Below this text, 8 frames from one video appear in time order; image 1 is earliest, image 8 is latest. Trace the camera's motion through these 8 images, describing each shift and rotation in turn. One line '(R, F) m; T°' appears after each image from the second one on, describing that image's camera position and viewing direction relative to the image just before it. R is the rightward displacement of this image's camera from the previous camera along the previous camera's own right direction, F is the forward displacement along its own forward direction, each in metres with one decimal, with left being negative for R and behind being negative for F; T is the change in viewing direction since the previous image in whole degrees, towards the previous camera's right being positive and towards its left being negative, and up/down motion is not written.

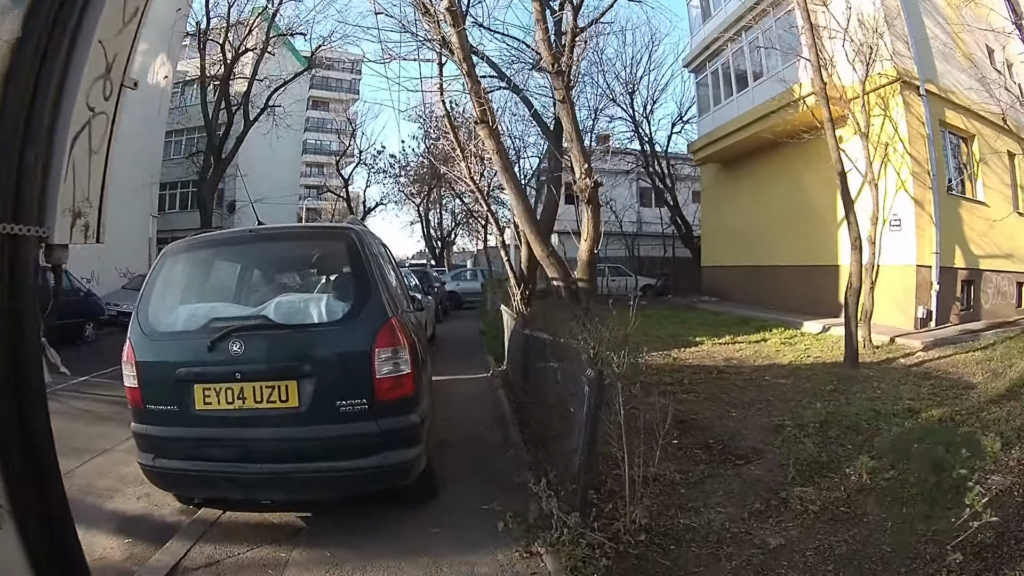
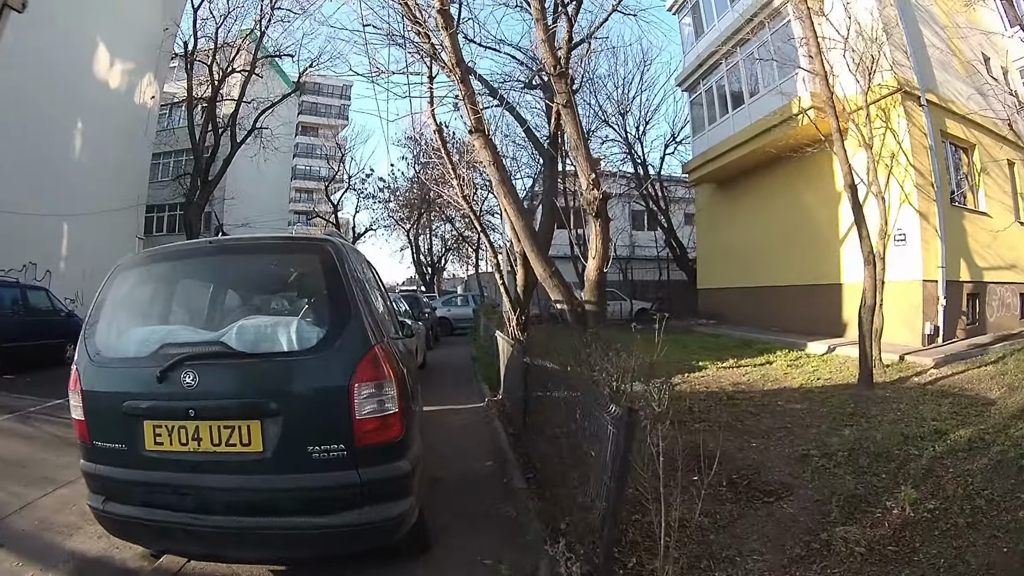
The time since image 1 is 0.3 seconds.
(-0.1, +0.5) m; +1°
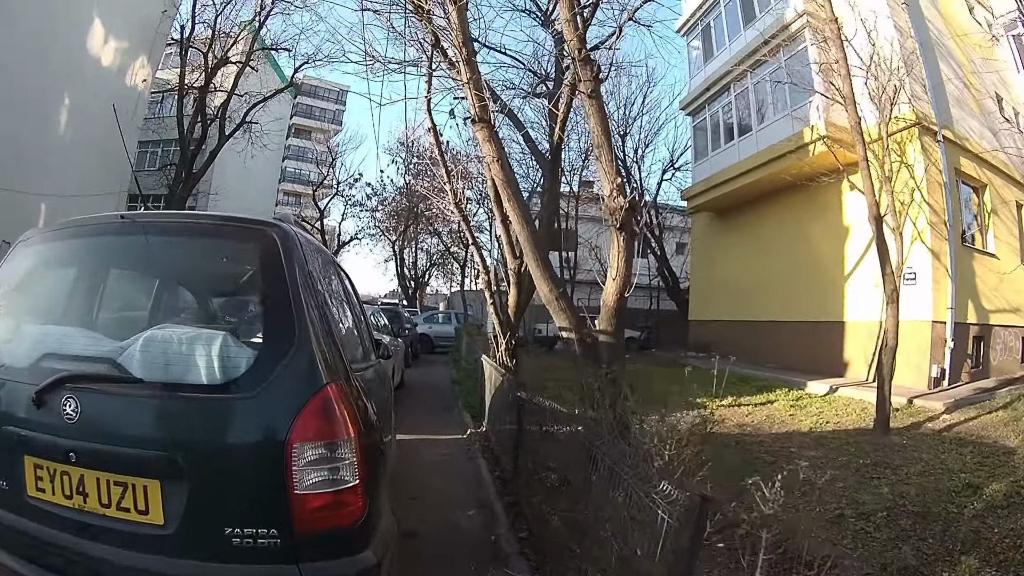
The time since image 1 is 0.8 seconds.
(-0.1, +0.7) m; +1°
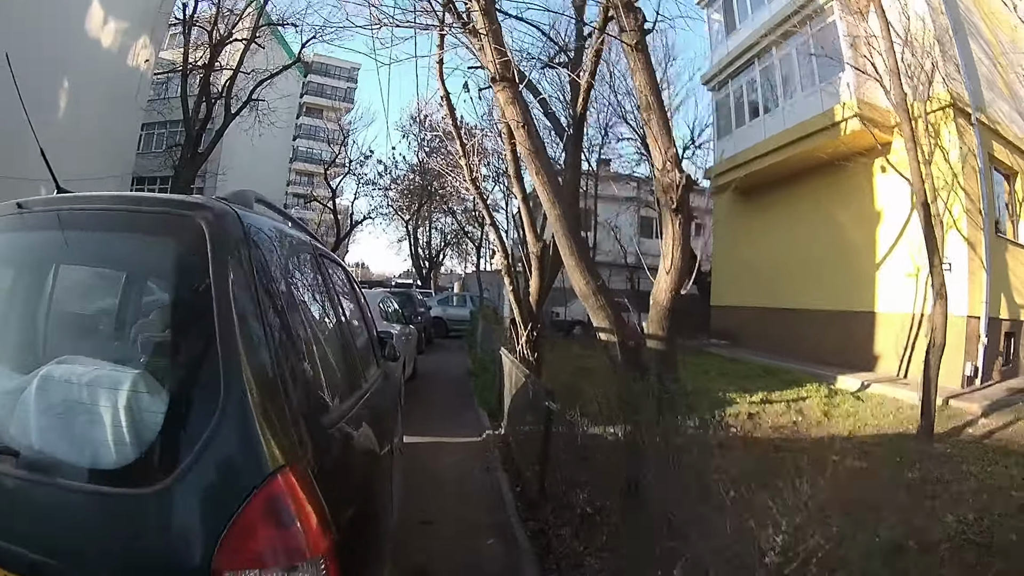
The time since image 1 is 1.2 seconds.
(-0.1, +0.6) m; -1°
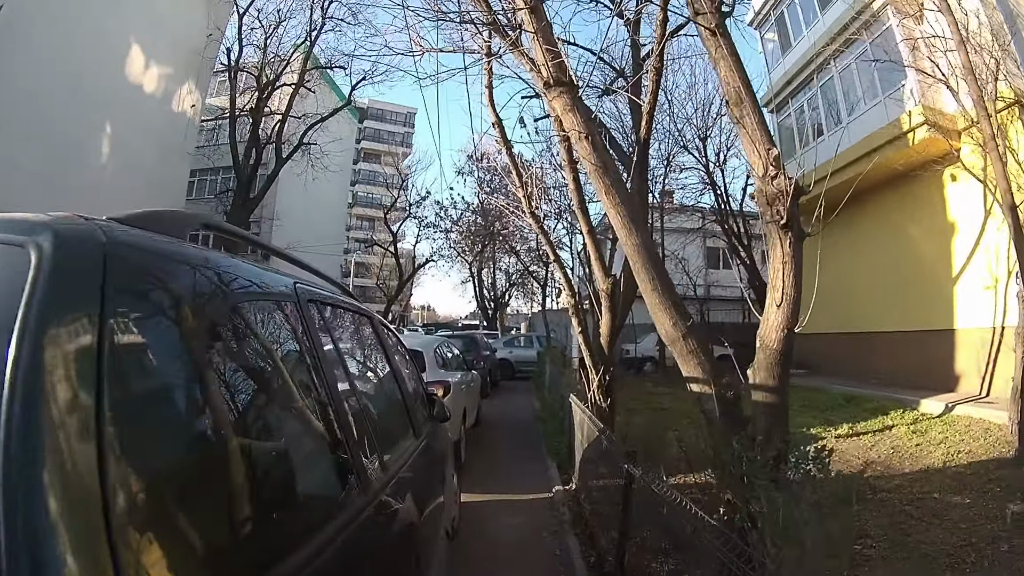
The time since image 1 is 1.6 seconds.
(0.0, +0.5) m; -5°
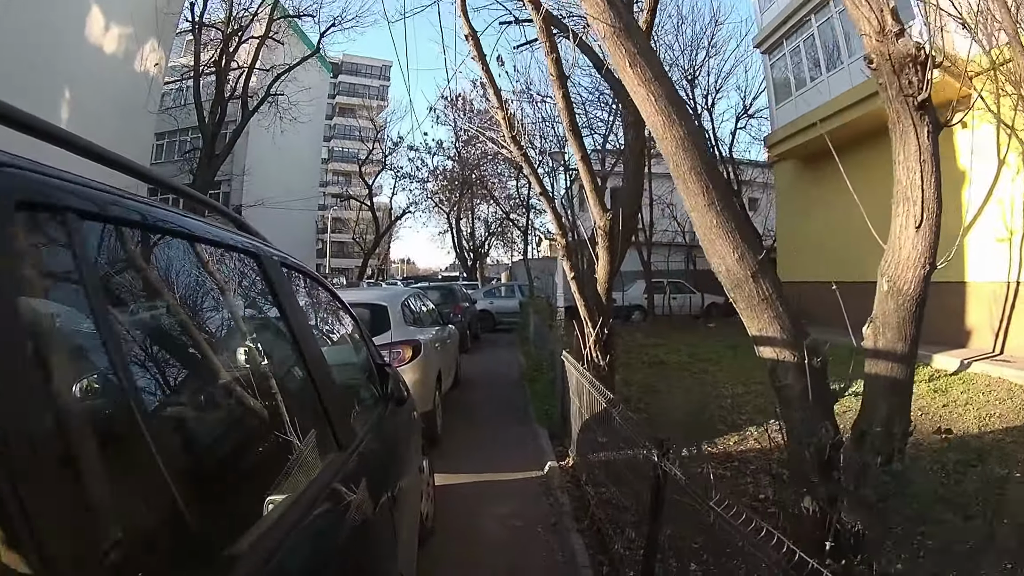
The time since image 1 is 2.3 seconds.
(0.0, +0.8) m; +2°
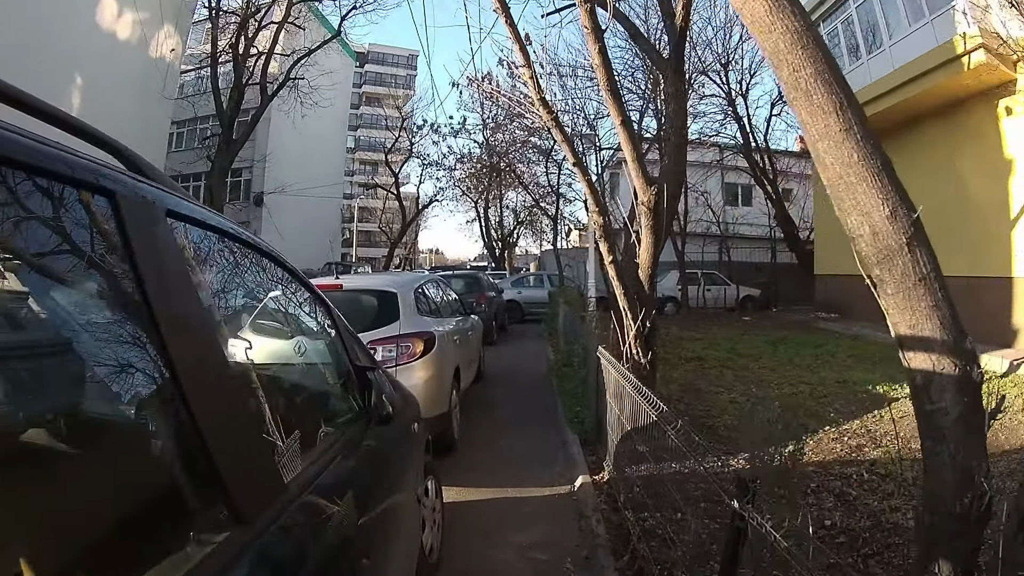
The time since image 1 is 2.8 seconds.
(0.0, +0.6) m; -2°
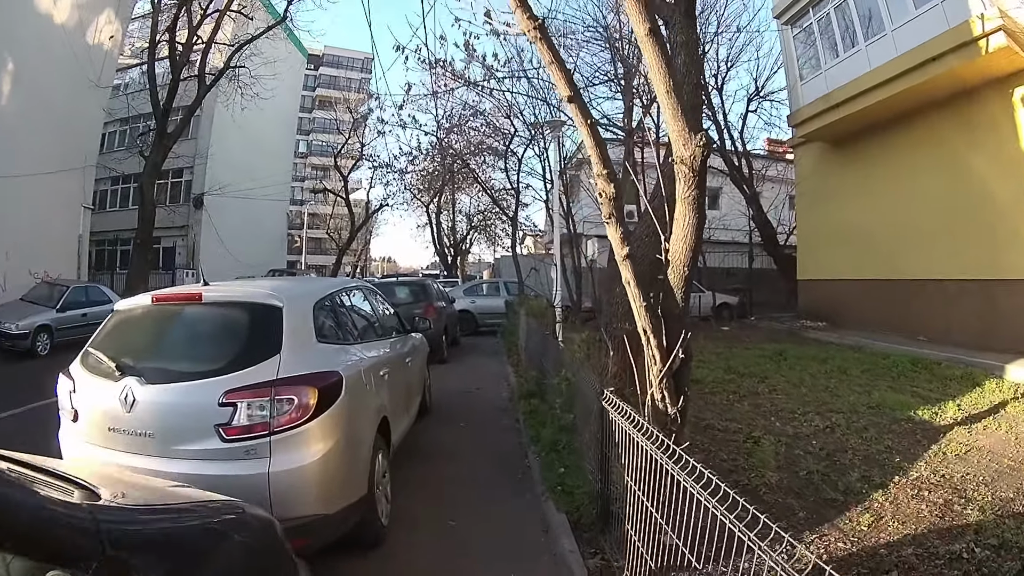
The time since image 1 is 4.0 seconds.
(0.0, +1.3) m; +4°
